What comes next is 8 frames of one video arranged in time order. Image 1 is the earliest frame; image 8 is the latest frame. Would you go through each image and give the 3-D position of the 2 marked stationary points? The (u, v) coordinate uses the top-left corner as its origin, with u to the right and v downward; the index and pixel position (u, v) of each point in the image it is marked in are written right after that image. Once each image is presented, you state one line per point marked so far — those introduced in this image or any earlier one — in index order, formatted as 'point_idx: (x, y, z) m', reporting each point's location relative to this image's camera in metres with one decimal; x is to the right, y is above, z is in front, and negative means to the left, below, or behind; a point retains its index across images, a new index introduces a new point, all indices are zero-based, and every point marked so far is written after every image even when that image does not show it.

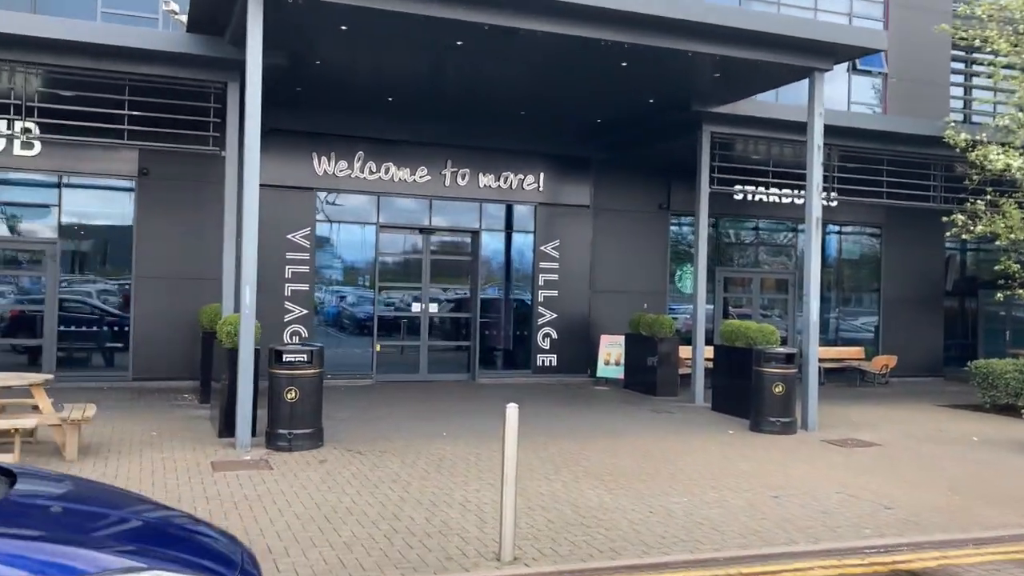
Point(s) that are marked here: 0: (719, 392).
0: (+2.8, -1.4, +12.7) m
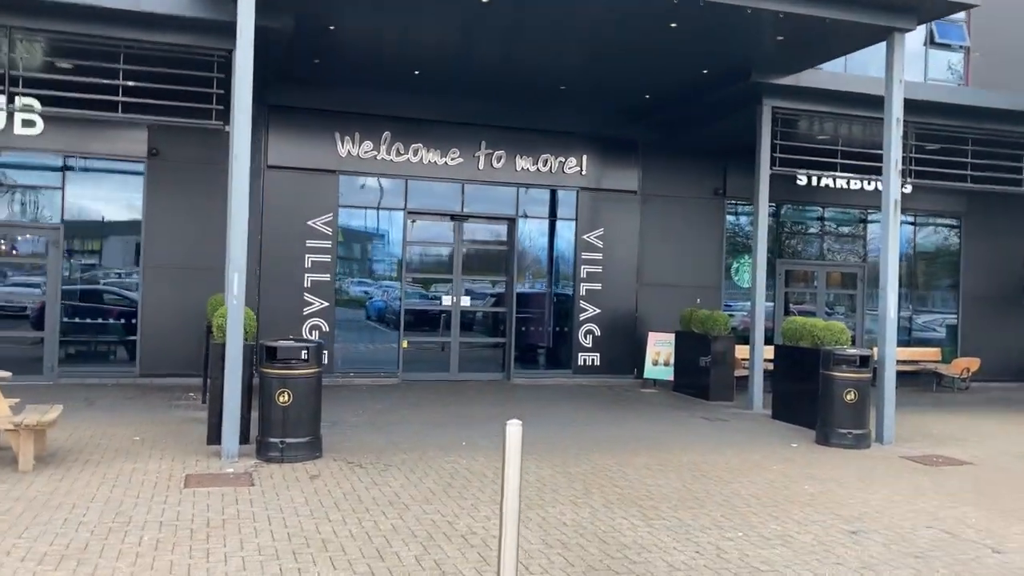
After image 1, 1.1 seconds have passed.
0: (+3.2, -1.3, +11.3) m
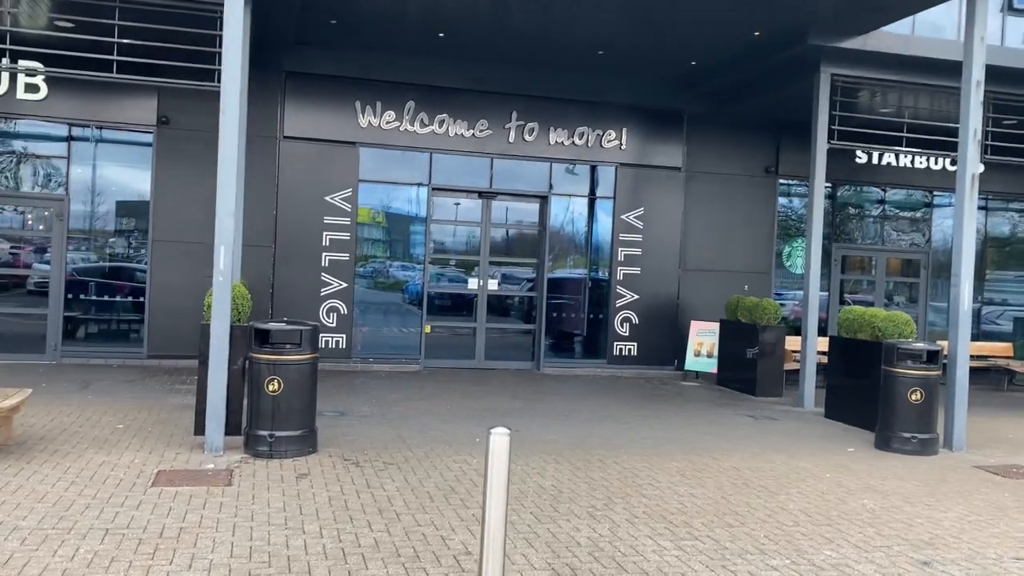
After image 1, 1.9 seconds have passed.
0: (+3.5, -1.2, +10.2) m
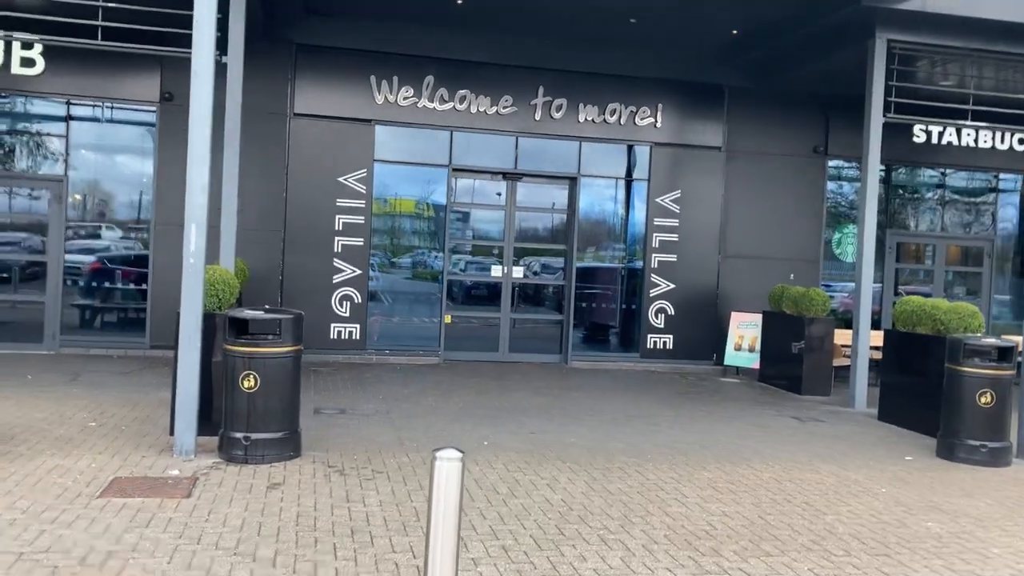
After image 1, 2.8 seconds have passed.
0: (+3.7, -1.1, +9.2) m
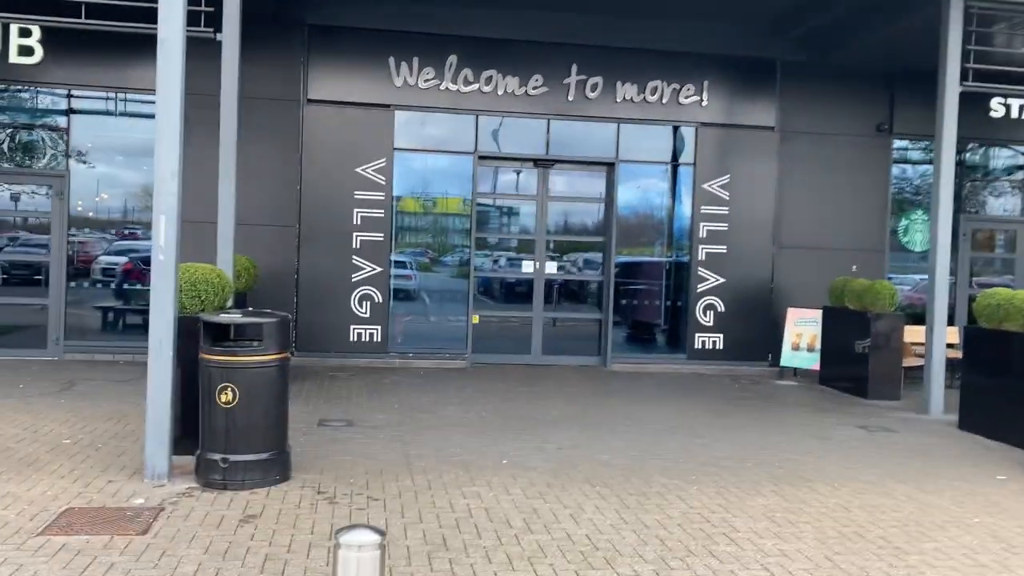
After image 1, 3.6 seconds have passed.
0: (+4.0, -1.0, +8.1) m
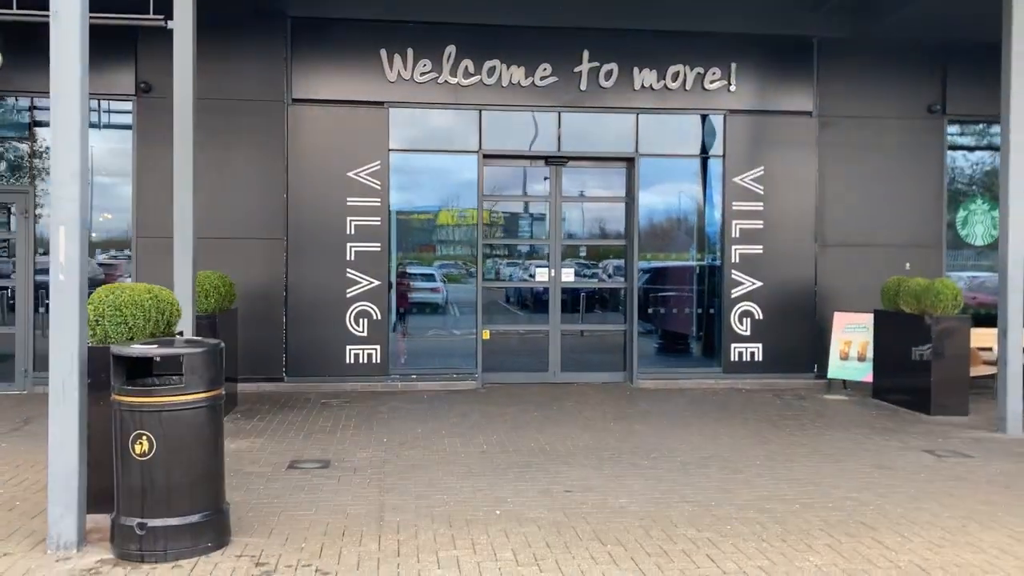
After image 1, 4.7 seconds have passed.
0: (+4.0, -1.0, +6.8) m
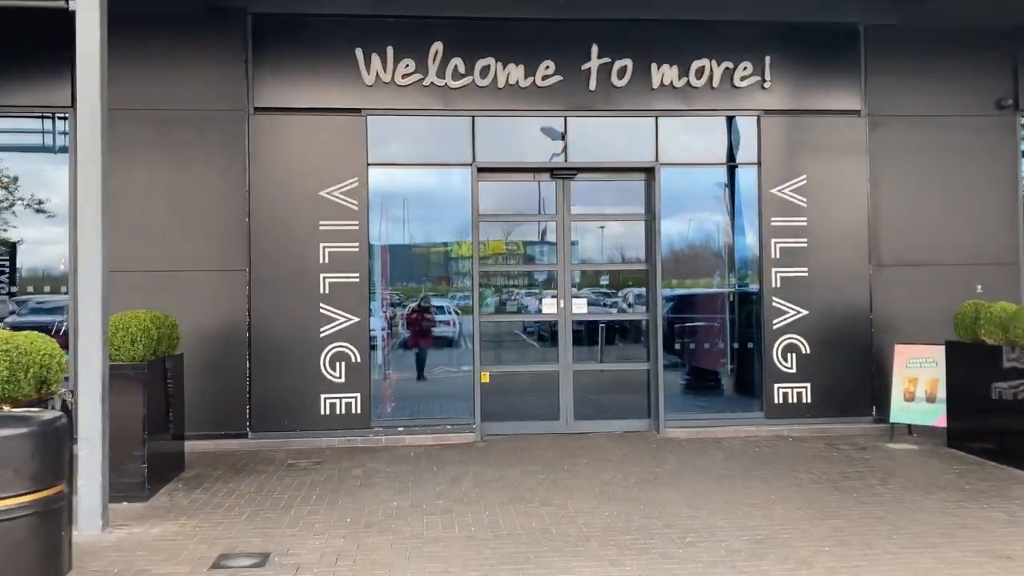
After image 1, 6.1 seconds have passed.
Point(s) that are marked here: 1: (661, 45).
0: (+4.0, -1.1, +5.3) m
1: (+1.4, +2.3, +8.8) m
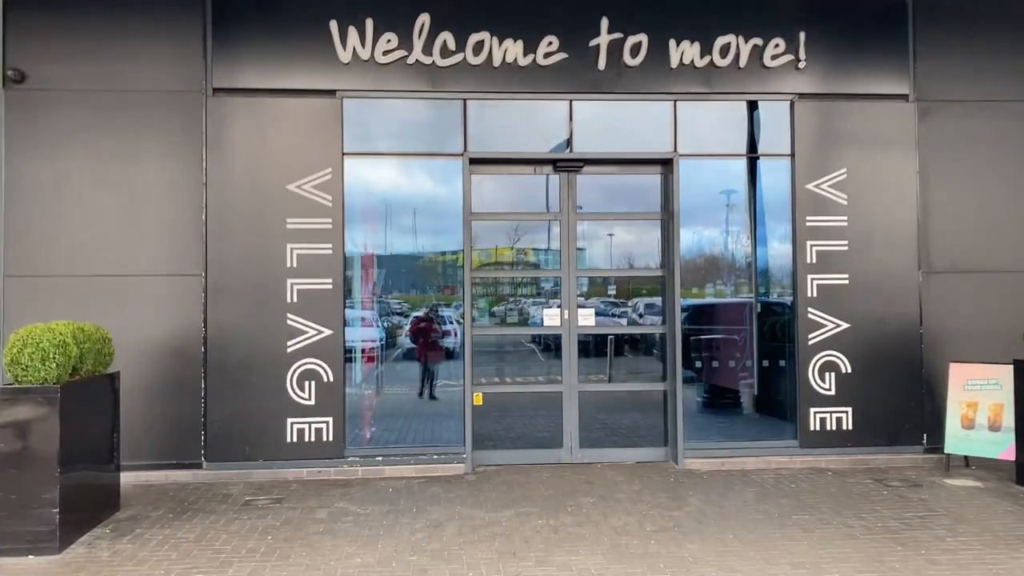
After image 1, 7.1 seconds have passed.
0: (+3.9, -1.1, +4.1) m
1: (+1.4, +2.2, +7.7) m
